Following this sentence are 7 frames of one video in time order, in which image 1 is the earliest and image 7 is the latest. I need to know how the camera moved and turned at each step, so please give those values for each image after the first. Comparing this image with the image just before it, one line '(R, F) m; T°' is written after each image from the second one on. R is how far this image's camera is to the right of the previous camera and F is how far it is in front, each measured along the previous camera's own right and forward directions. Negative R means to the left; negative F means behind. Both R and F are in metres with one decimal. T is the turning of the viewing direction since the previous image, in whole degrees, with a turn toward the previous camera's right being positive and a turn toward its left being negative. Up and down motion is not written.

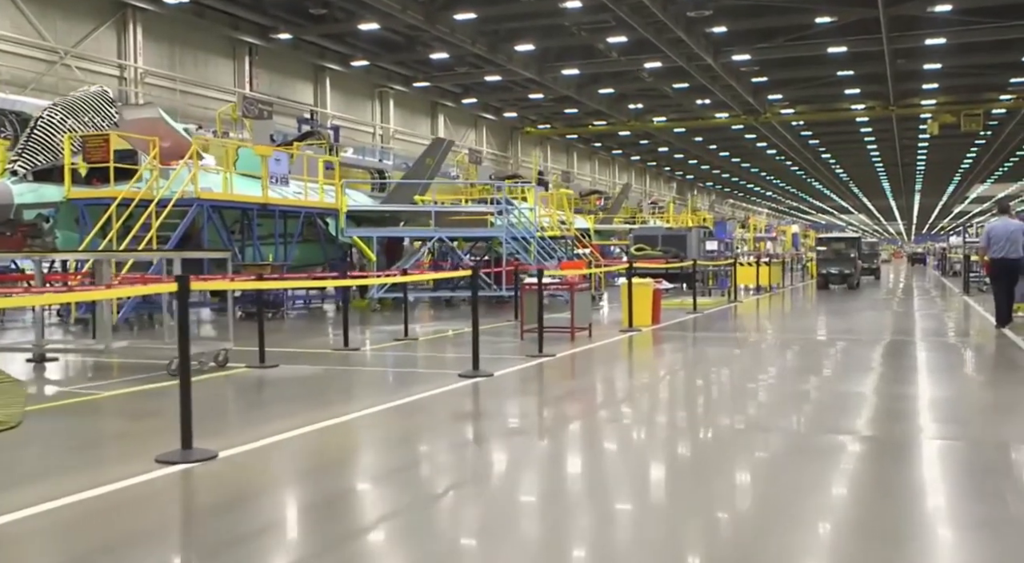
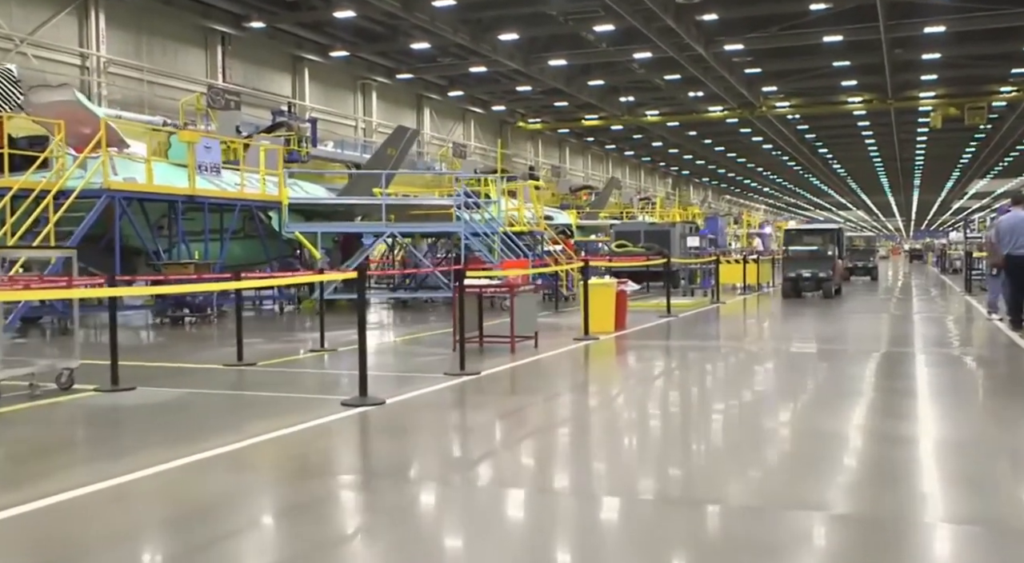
(+0.4, +1.1) m; 0°
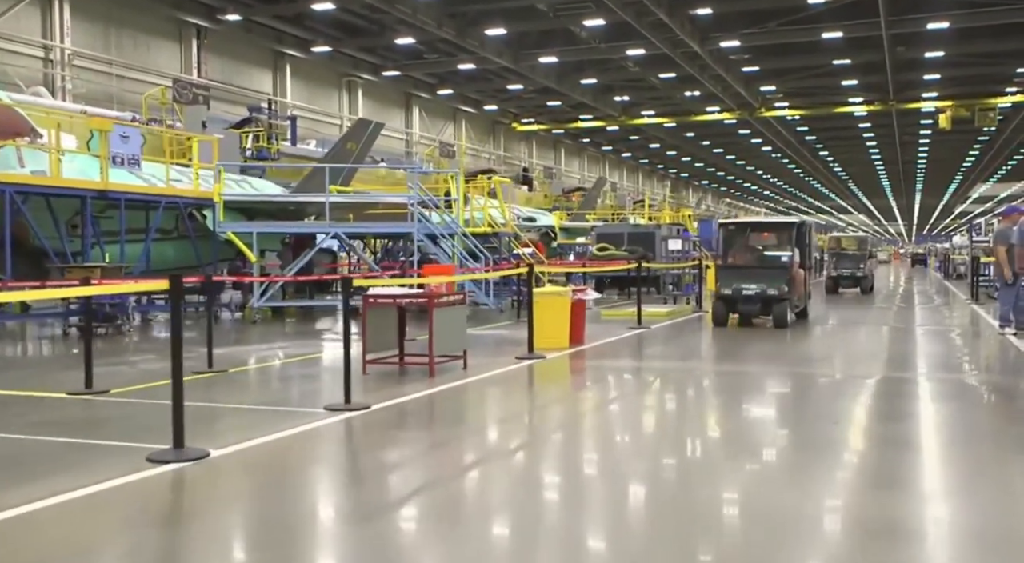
(+0.4, +1.1) m; 0°
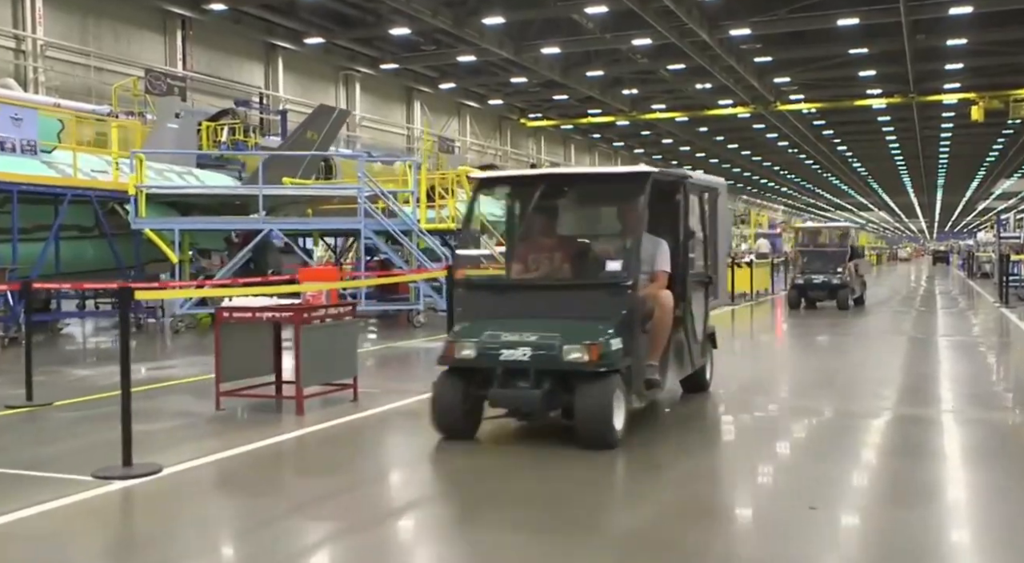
(+0.5, +1.3) m; -1°
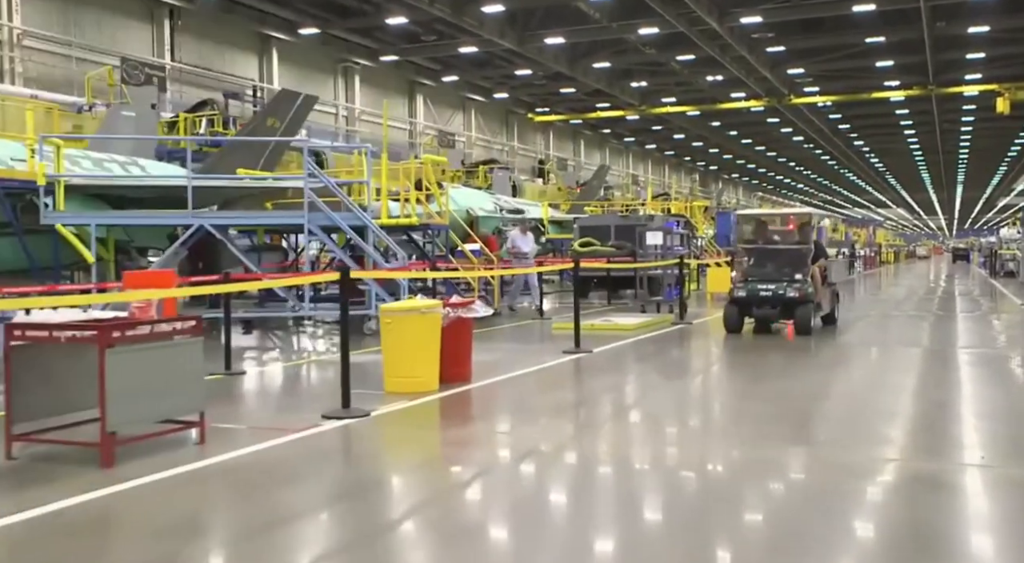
(+0.4, +1.1) m; -1°
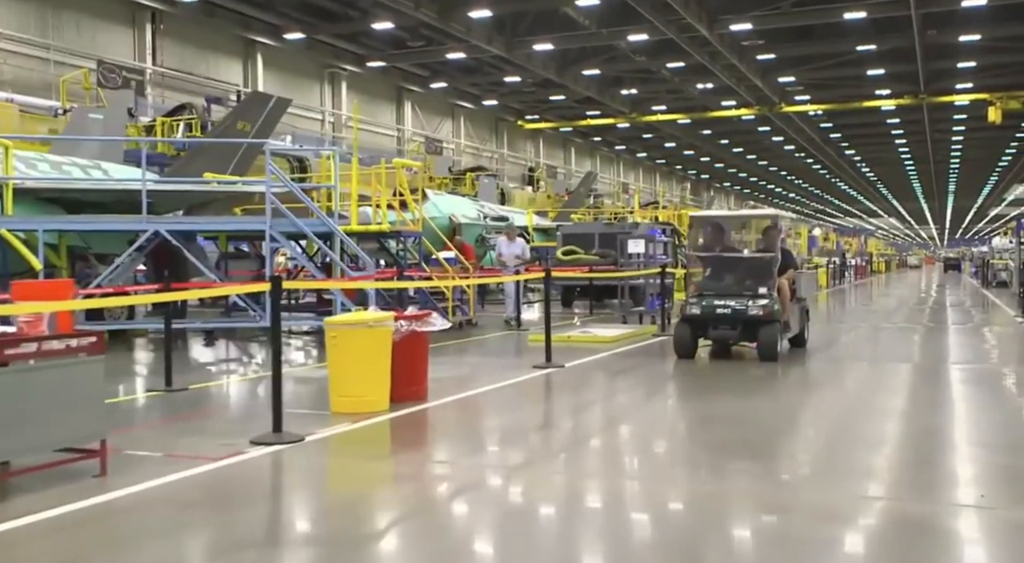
(+0.2, +0.4) m; 0°
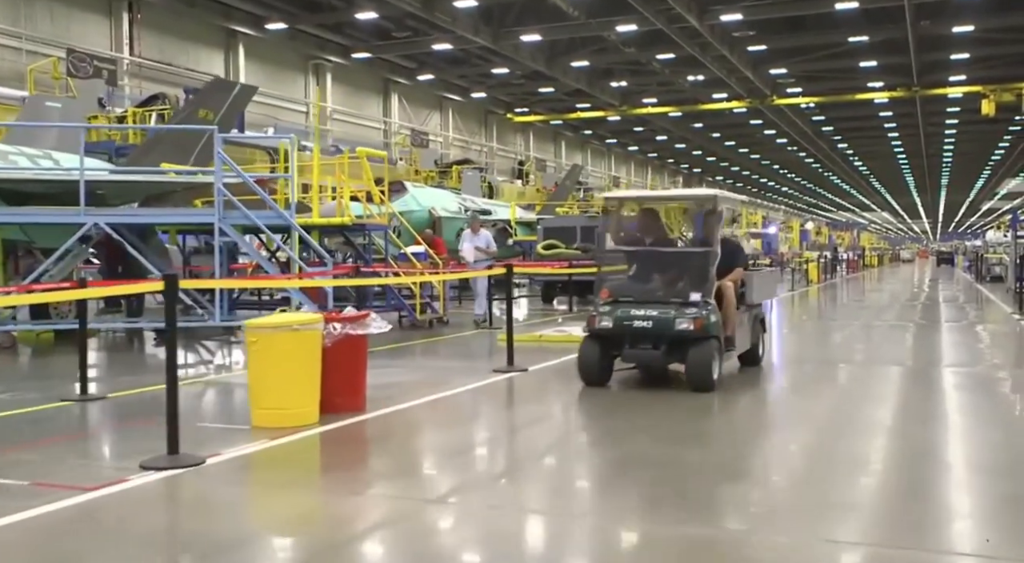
(+0.2, +0.5) m; 0°
